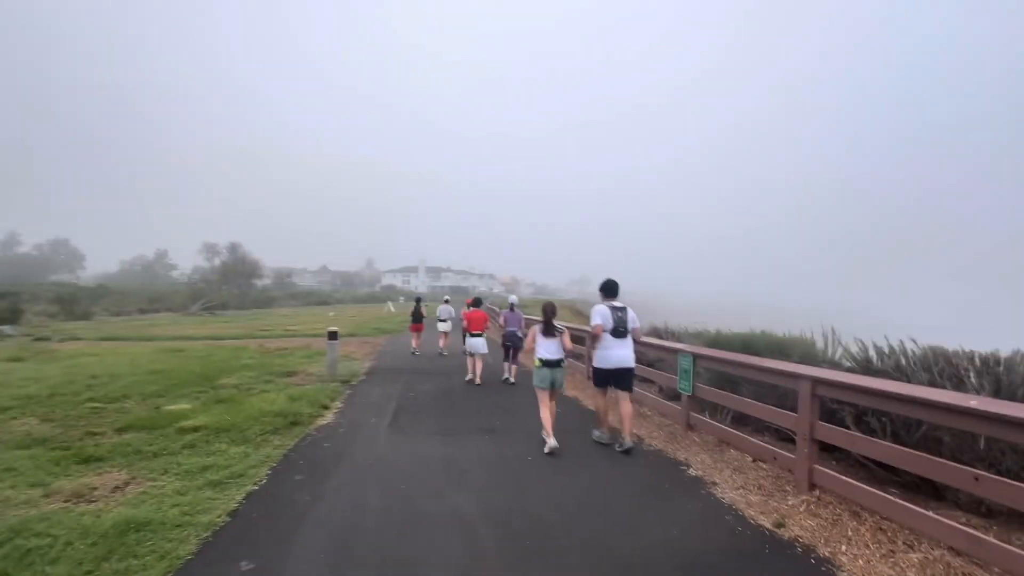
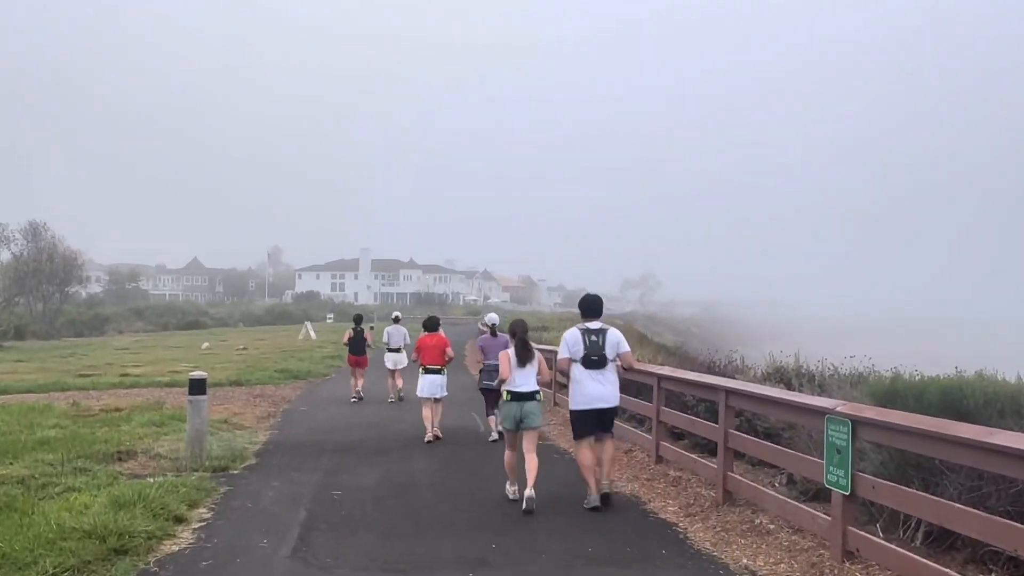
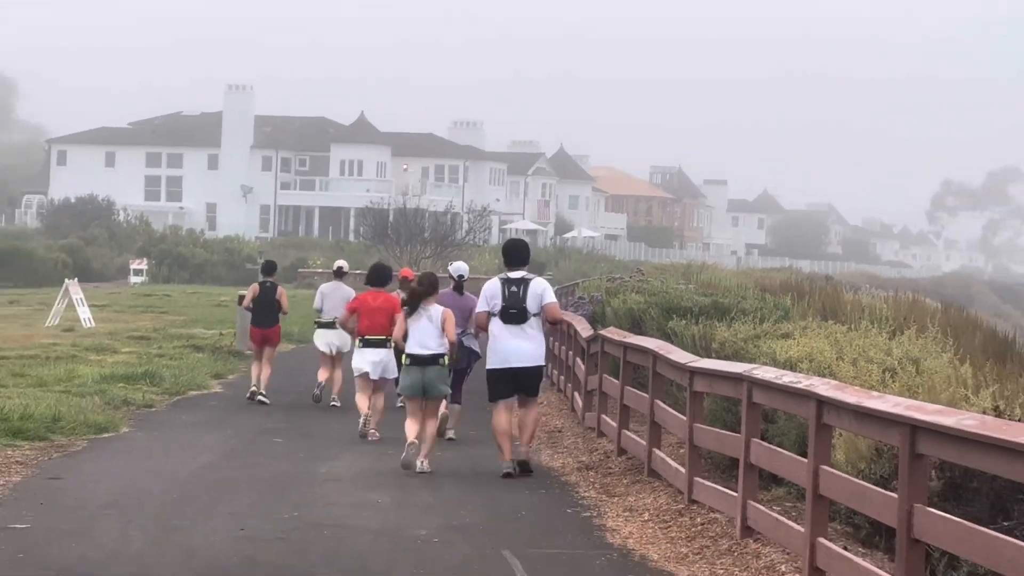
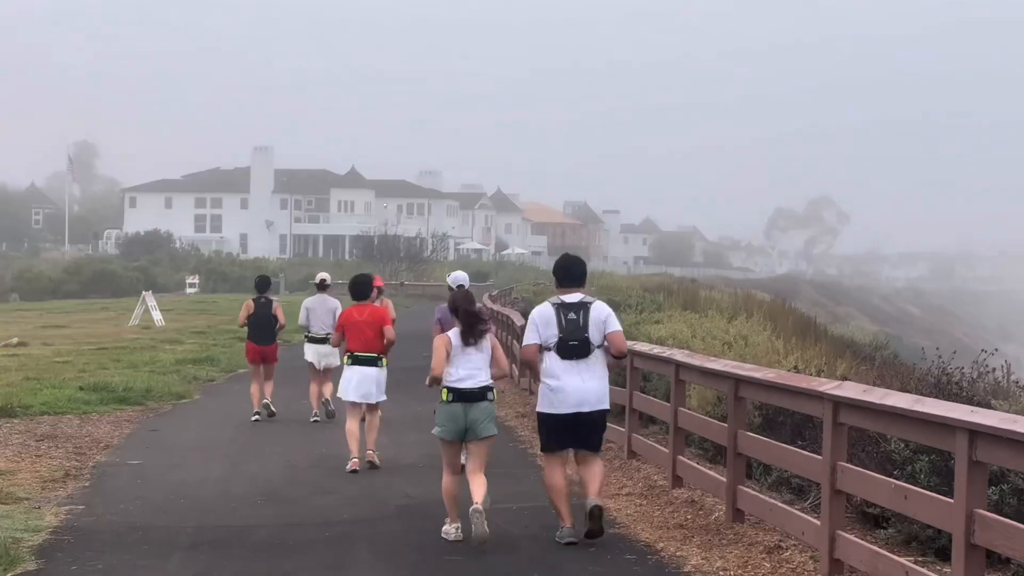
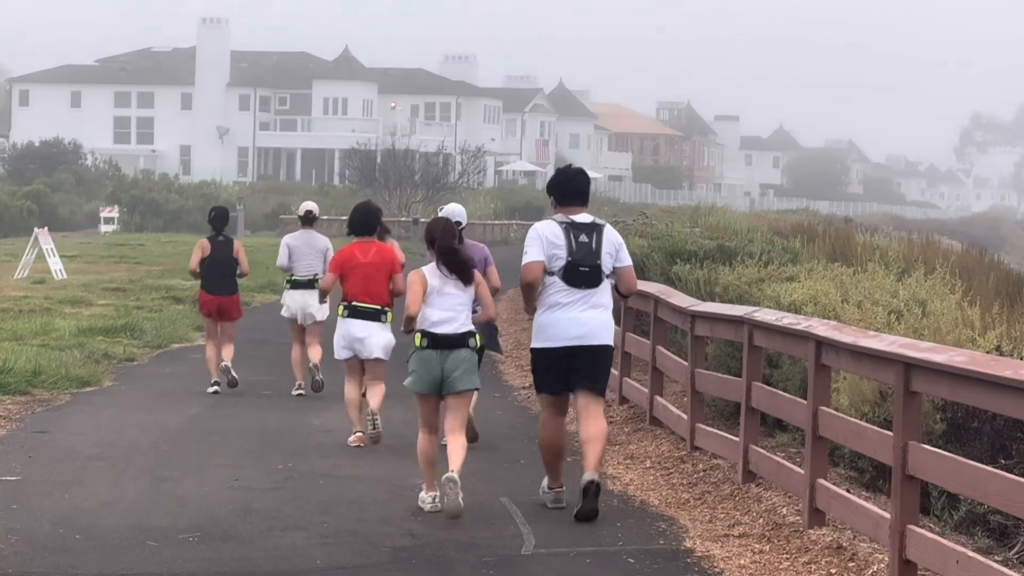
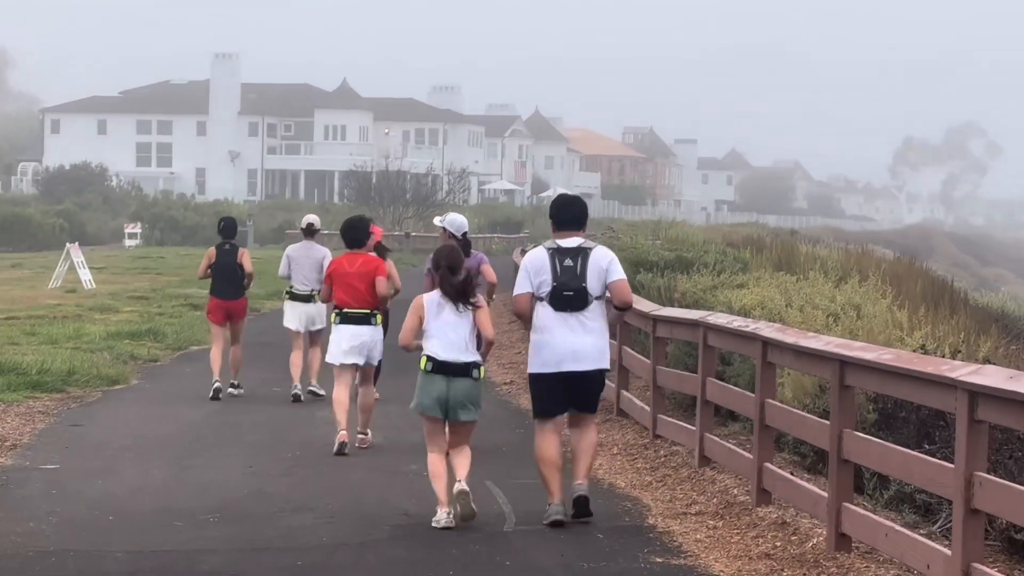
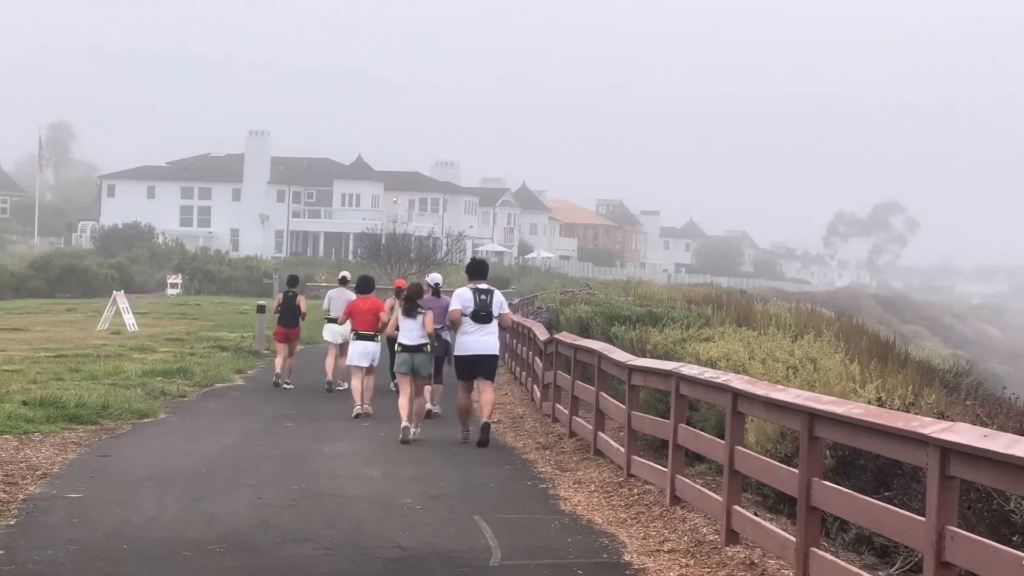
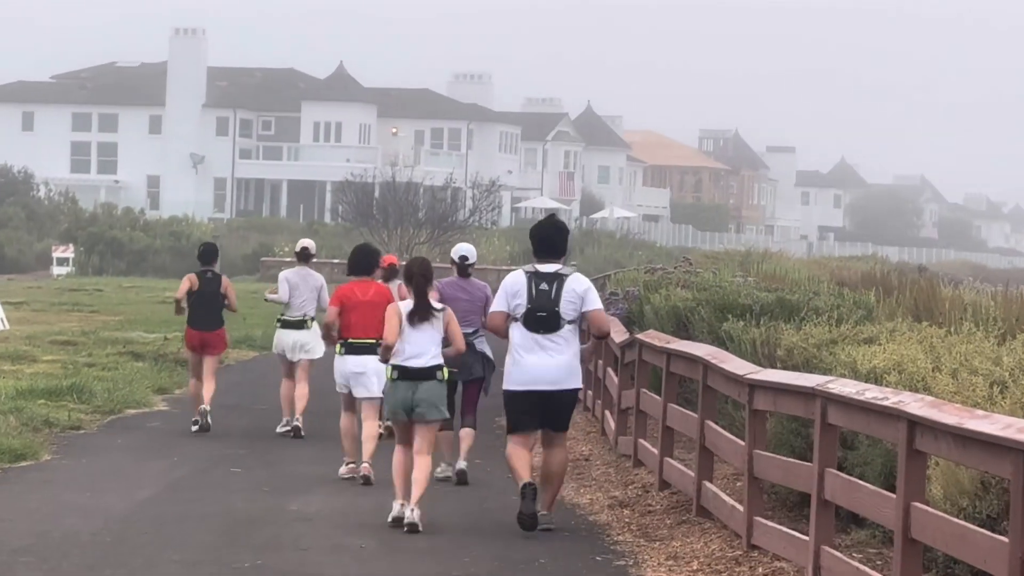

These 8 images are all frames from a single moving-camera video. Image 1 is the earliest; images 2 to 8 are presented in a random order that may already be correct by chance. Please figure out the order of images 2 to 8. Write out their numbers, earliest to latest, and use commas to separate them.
2, 4, 6, 5, 8, 3, 7
